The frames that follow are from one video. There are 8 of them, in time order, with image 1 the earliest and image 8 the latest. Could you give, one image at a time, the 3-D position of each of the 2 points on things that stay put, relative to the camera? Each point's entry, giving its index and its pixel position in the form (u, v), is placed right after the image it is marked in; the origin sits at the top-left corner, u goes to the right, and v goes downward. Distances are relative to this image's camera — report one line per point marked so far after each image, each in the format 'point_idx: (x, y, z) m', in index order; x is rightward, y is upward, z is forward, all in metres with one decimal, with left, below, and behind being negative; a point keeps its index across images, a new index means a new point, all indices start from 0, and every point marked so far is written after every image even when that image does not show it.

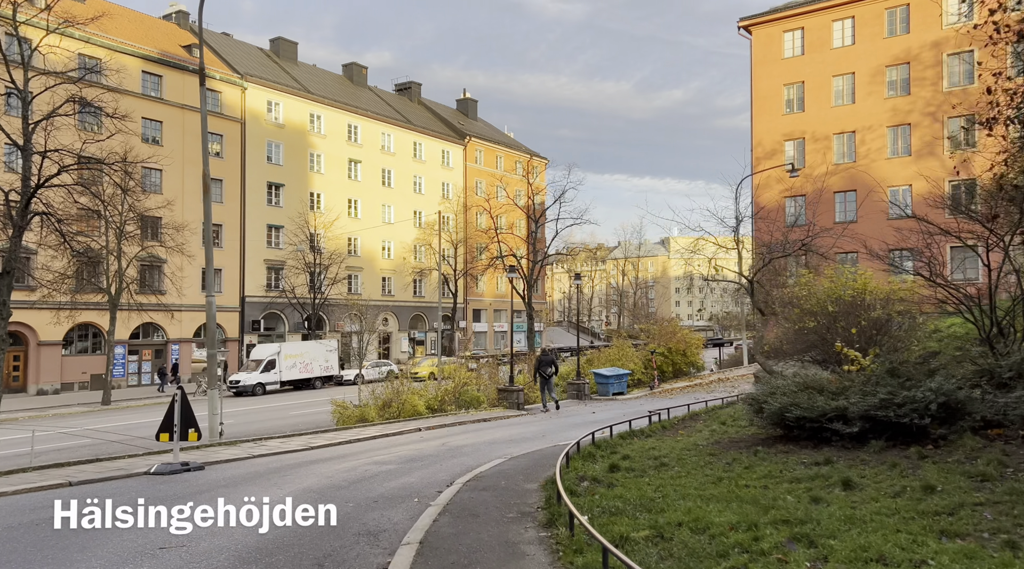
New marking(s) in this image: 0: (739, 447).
0: (+2.8, -2.0, +10.7) m
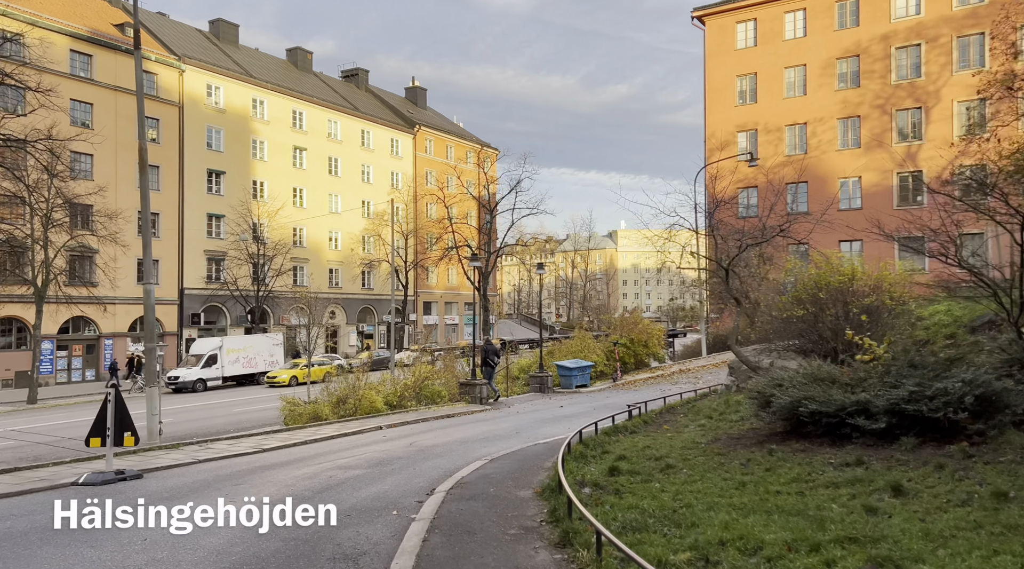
0: (+2.6, -1.8, +9.8) m
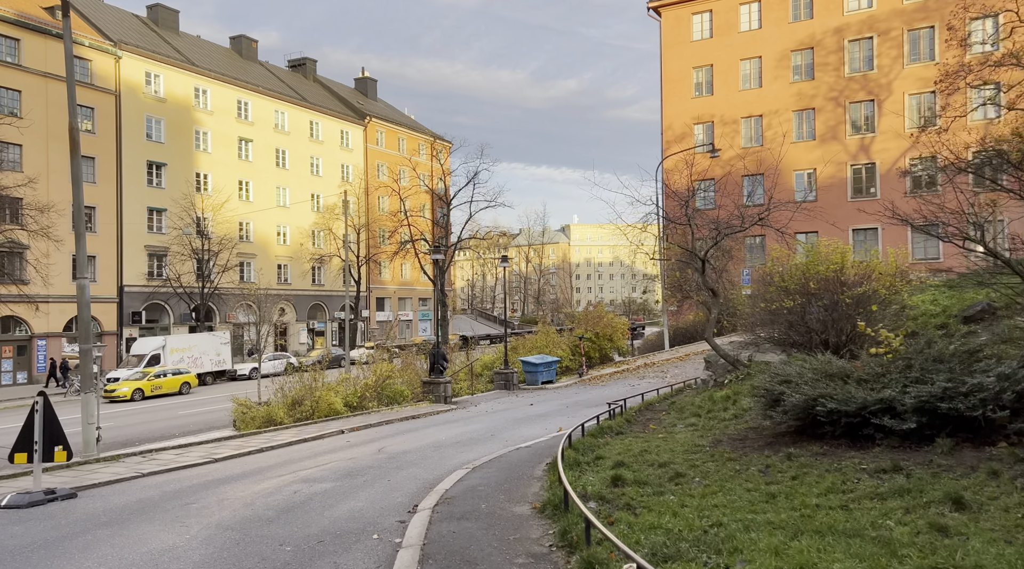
0: (+2.5, -1.7, +8.9) m
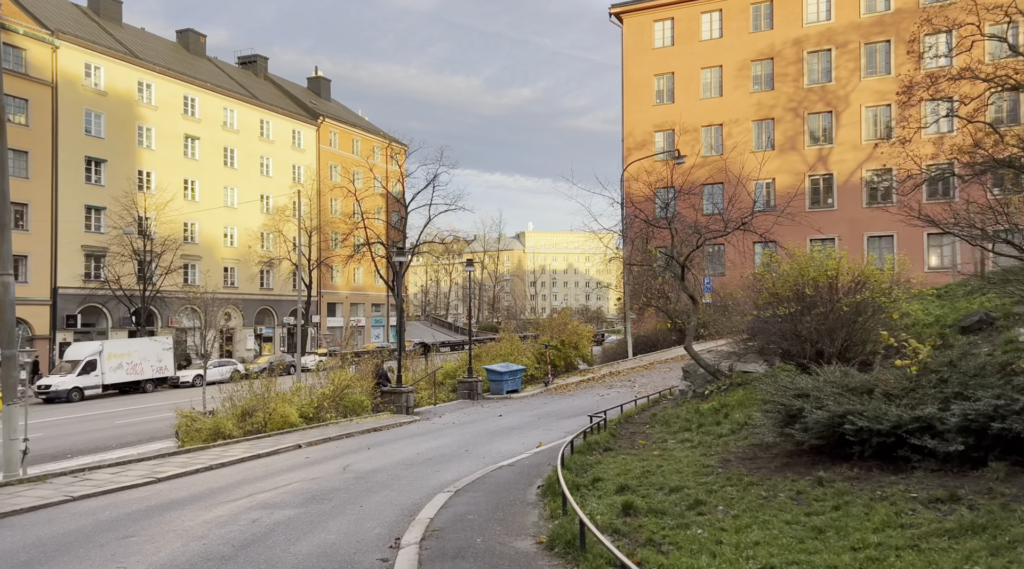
0: (+2.4, -1.7, +8.0) m
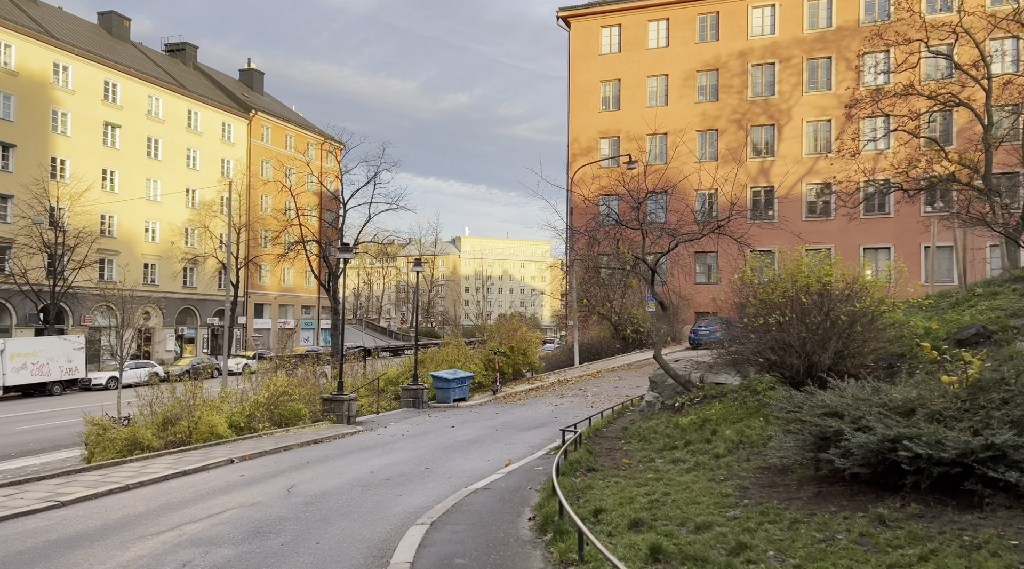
0: (+2.4, -1.7, +6.9) m
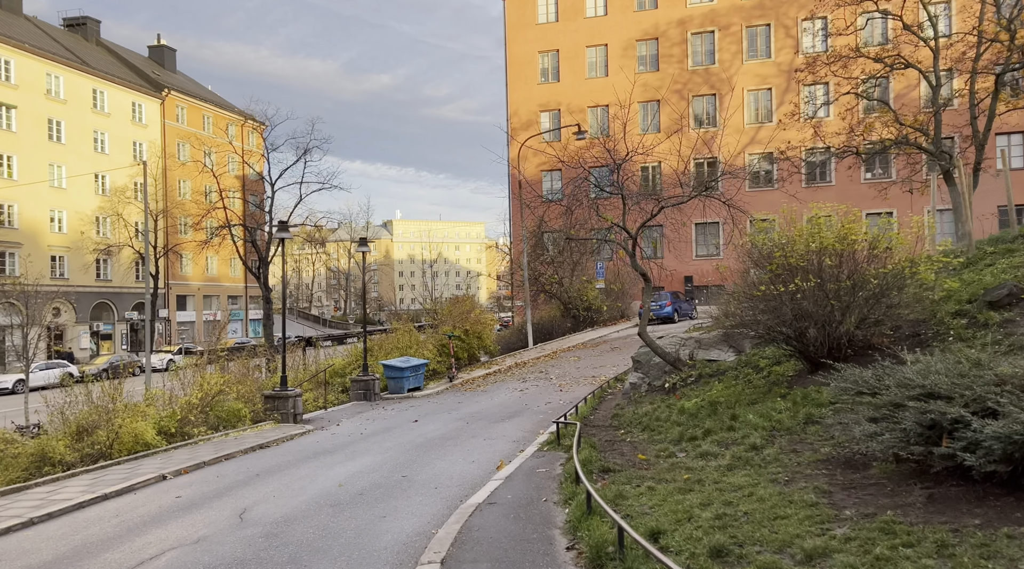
0: (+2.6, -1.4, +5.4) m
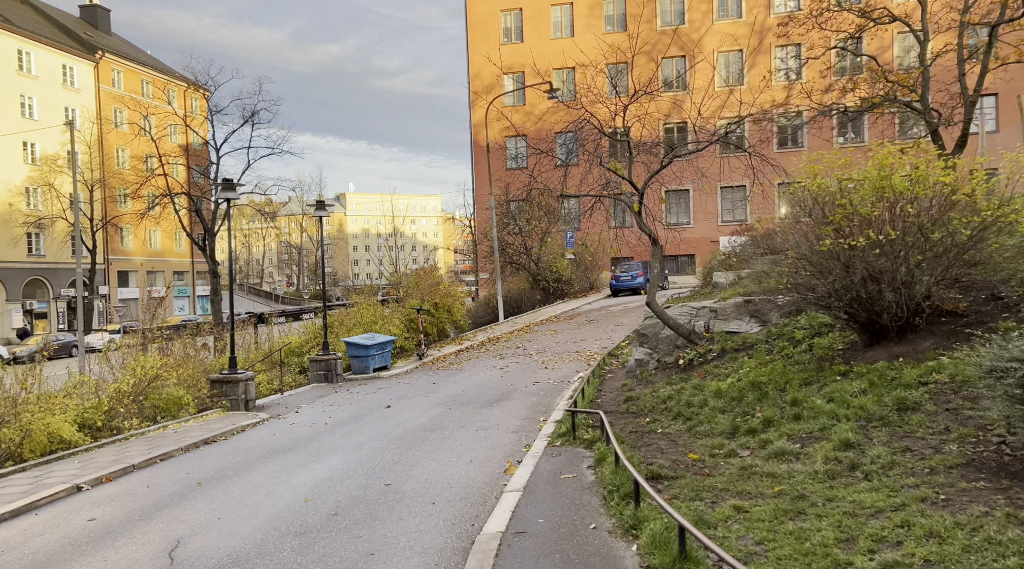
0: (+2.9, -1.1, +3.5) m
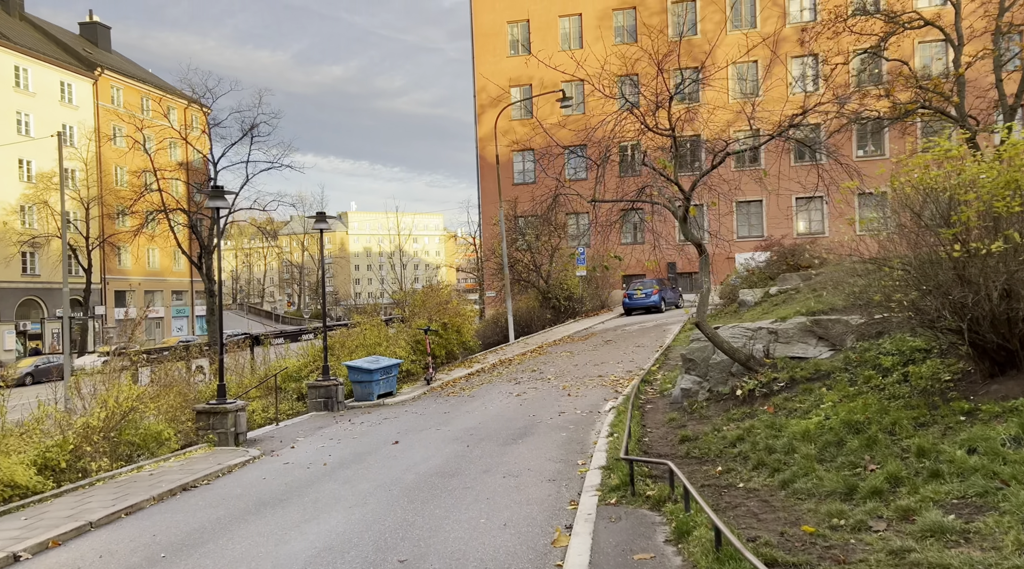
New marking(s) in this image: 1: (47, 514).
0: (+3.3, -1.1, +1.7) m
1: (-4.5, -2.2, +8.2) m
